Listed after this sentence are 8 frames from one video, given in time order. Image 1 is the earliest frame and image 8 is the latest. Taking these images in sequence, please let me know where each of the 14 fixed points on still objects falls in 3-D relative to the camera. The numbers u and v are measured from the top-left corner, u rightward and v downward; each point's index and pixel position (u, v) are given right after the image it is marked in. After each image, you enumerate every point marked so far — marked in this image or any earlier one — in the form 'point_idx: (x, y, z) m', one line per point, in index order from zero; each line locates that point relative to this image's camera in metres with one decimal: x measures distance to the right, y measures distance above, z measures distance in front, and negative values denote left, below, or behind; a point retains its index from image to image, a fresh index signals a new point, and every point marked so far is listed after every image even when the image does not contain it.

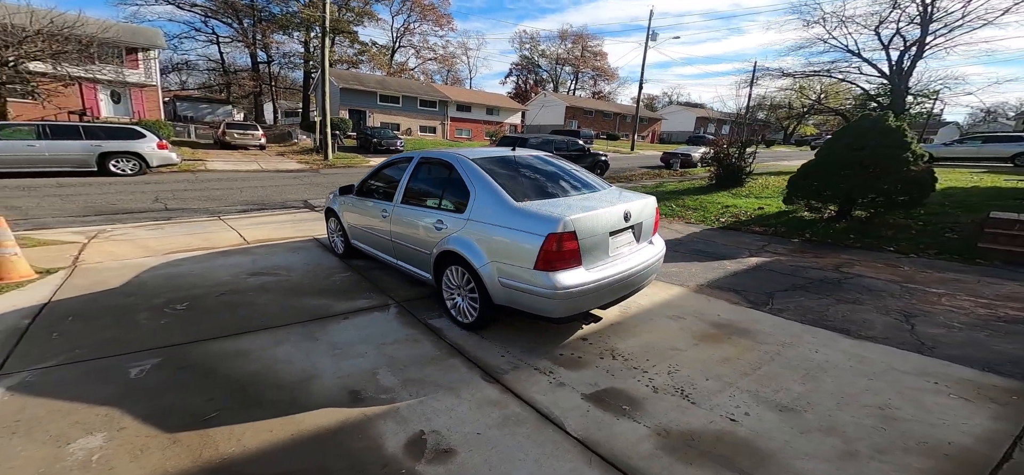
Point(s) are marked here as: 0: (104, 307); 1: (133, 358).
0: (-3.8, -0.6, +3.6) m
1: (-2.7, -0.8, +2.6) m
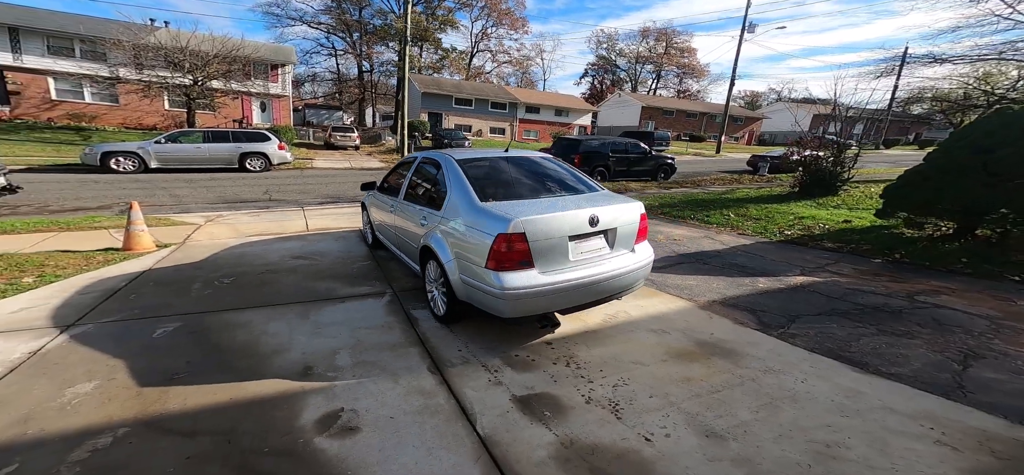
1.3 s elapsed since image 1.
0: (-3.8, -0.4, +4.4) m
1: (-2.9, -0.7, +3.2) m
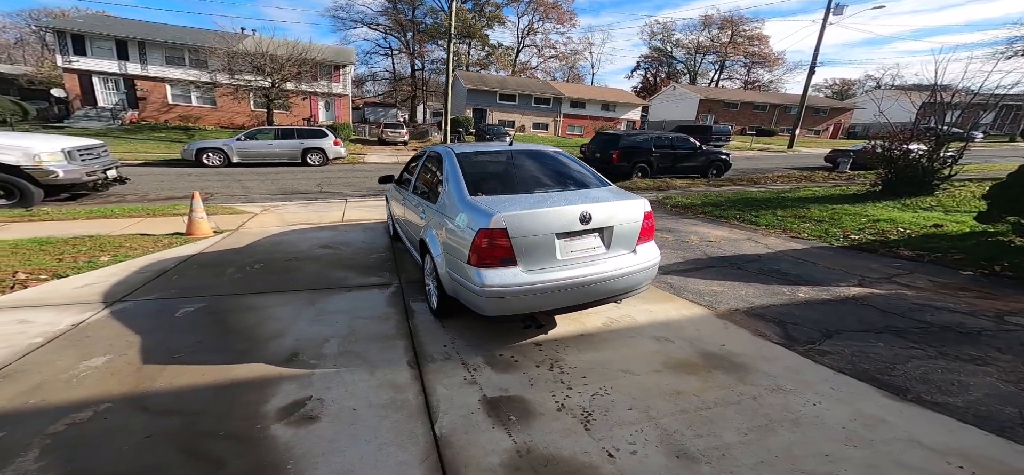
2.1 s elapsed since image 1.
0: (-3.6, -0.3, +4.8) m
1: (-2.9, -0.6, +3.4) m
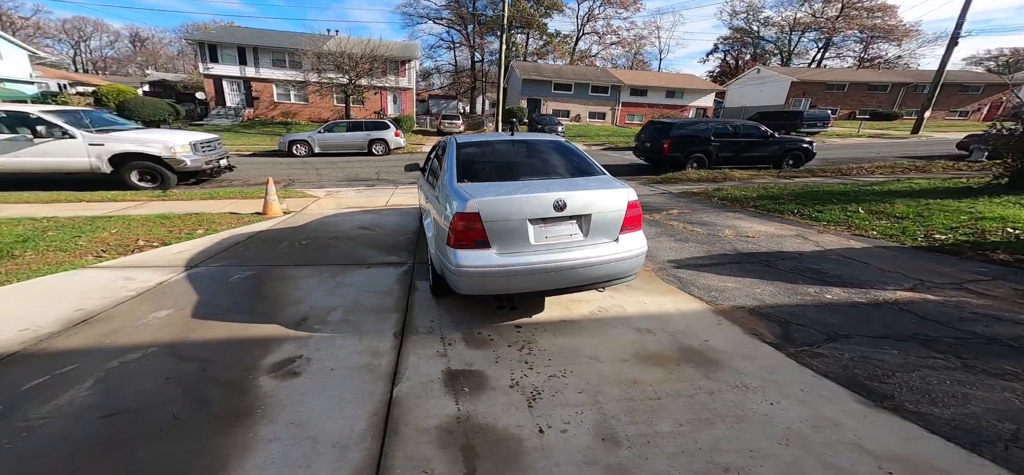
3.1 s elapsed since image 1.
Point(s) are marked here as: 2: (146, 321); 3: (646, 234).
0: (-3.4, 0.0, +5.5) m
1: (-2.9, -0.3, +4.1) m
2: (-2.8, -0.6, +2.9) m
3: (+1.8, 0.0, +5.2) m
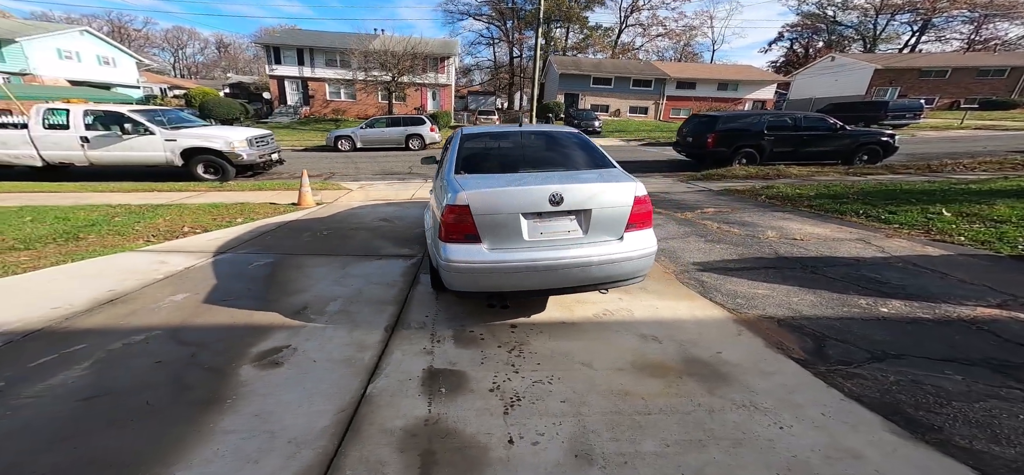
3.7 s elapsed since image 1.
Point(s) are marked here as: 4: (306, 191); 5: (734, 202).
0: (-3.1, +0.2, +5.6) m
1: (-2.8, -0.2, +4.2) m
2: (-2.8, -0.5, +3.0) m
3: (+2.1, +0.1, +4.8) m
4: (-4.0, +0.9, +7.4) m
5: (+4.1, +0.7, +7.0) m
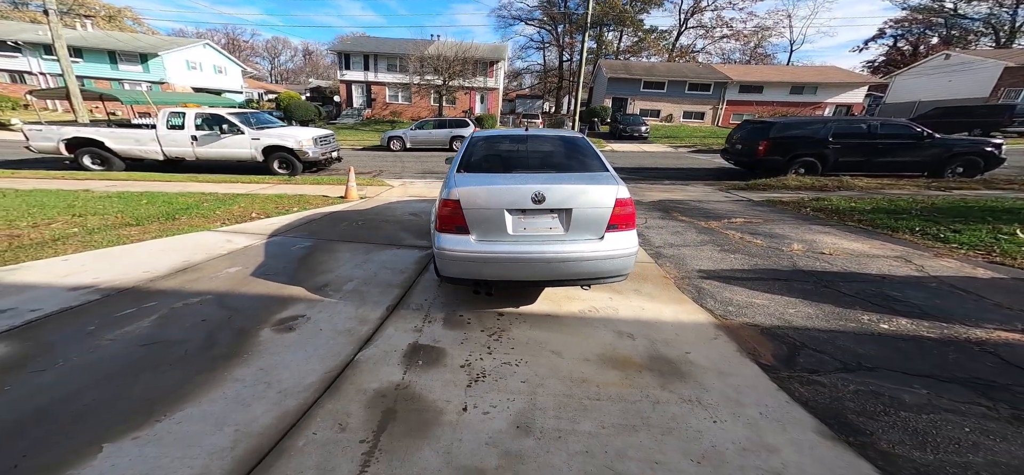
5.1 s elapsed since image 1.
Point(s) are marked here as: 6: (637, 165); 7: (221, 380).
0: (-2.8, +0.3, +6.2) m
1: (-2.7, -0.1, +4.7) m
2: (-2.8, -0.3, +3.6) m
3: (+2.2, 0.0, +4.8) m
4: (-3.4, +1.1, +8.1) m
5: (+4.6, +0.4, +6.7) m
6: (+4.7, +2.7, +14.1) m
7: (-1.6, -0.7, +2.0) m
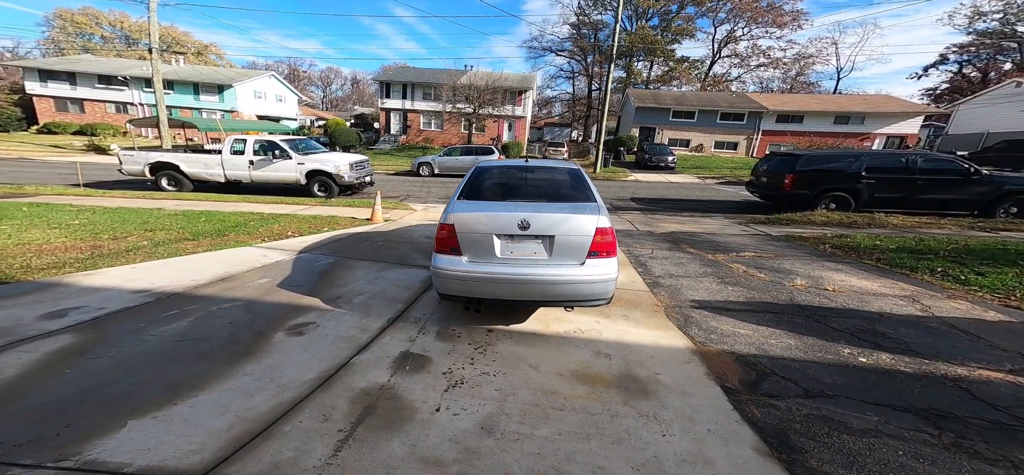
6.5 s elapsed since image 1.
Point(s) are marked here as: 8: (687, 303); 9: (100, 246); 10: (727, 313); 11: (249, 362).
0: (-2.6, 0.0, +6.7) m
1: (-2.6, -0.3, +5.2) m
2: (-2.8, -0.5, +4.0) m
3: (+2.3, -0.4, +4.9) m
4: (-3.1, +0.6, +8.6) m
5: (+4.8, -0.2, +6.6) m
6: (+5.5, +1.5, +14.1) m
7: (-1.7, -0.8, +2.3) m
8: (+1.7, -0.6, +3.8) m
9: (-5.6, -0.1, +5.1) m
10: (+2.0, -0.7, +3.6) m
11: (-1.7, -0.8, +2.4) m
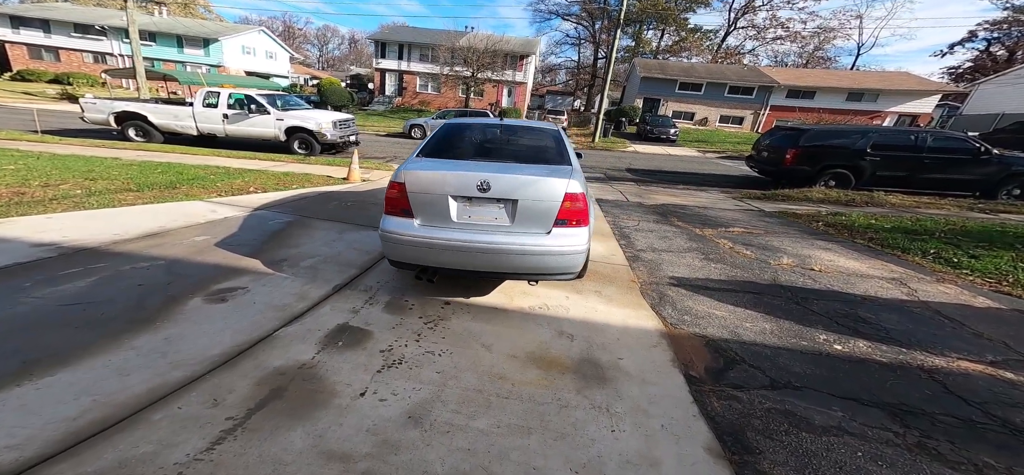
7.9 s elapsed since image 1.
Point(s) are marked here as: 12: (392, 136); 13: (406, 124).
0: (-2.9, +0.6, +6.3) m
1: (-2.9, +0.2, +4.8) m
2: (-3.1, 0.0, +3.7) m
3: (+2.0, -0.1, +4.6) m
4: (-3.4, +1.5, +8.2) m
5: (+4.5, +0.2, +6.4) m
6: (+5.2, +2.5, +13.7) m
7: (-2.0, -0.6, +2.0) m
8: (+1.4, -0.4, +3.5) m
9: (-5.9, +0.5, +4.7) m
10: (+1.7, -0.5, +3.3) m
11: (-2.0, -0.5, +2.2) m
12: (-6.3, +5.2, +19.3) m
13: (-5.2, +5.5, +18.3) m
